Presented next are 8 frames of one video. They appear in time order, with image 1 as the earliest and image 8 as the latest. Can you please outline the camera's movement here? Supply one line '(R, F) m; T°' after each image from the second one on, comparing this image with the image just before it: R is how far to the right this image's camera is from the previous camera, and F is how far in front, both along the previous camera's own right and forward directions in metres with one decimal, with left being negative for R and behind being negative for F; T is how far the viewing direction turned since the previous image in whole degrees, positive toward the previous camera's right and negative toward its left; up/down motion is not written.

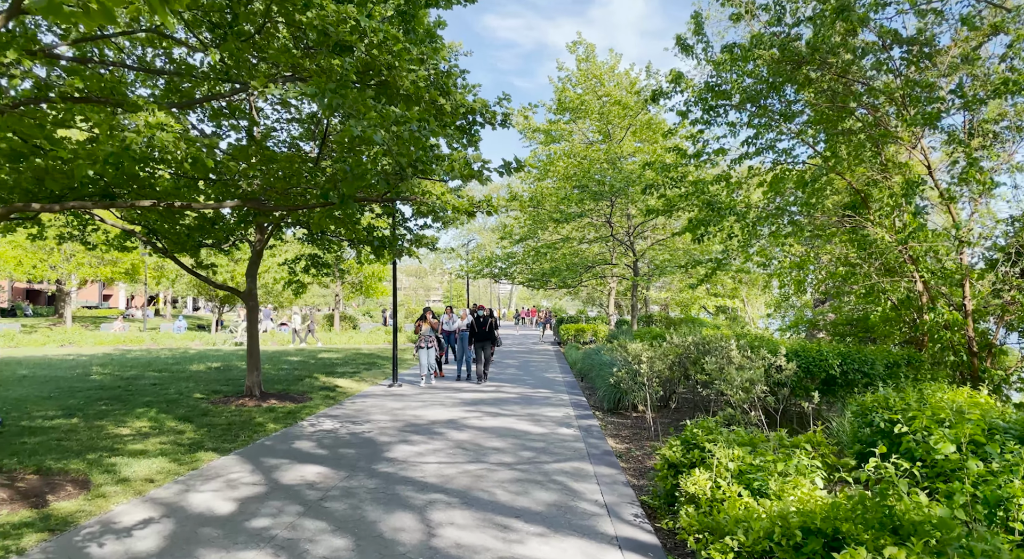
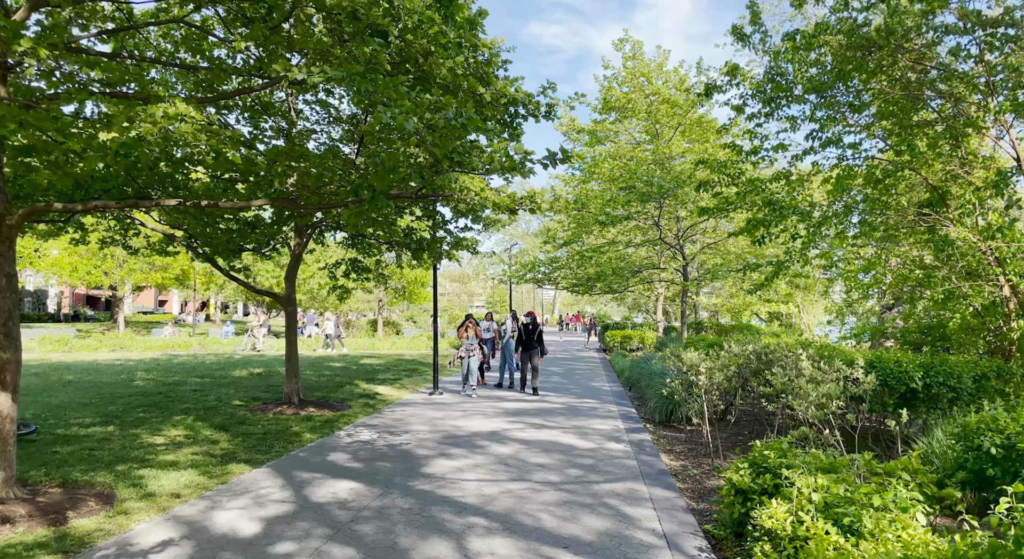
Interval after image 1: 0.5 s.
(0.0, +0.5) m; -4°
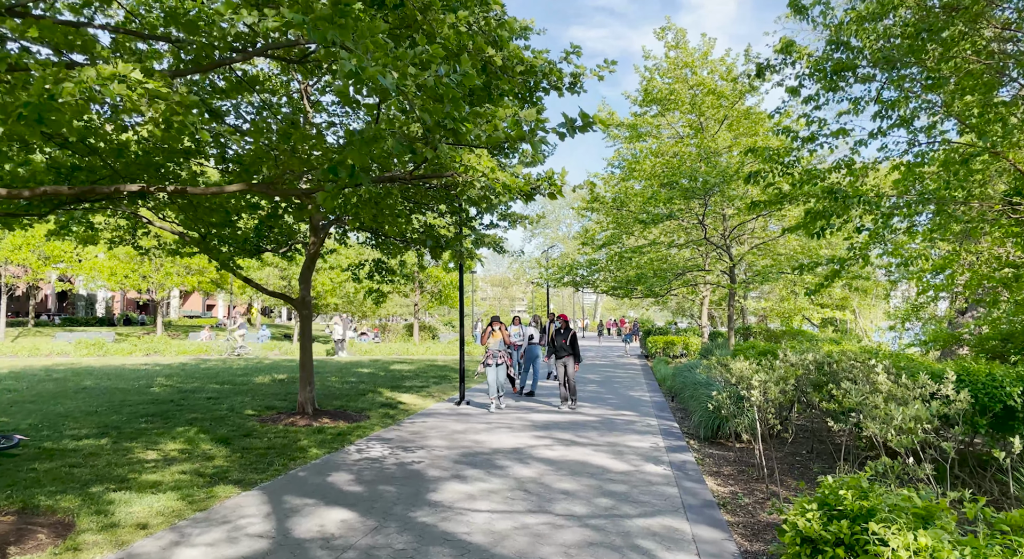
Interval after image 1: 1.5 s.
(+0.2, +0.9) m; -4°
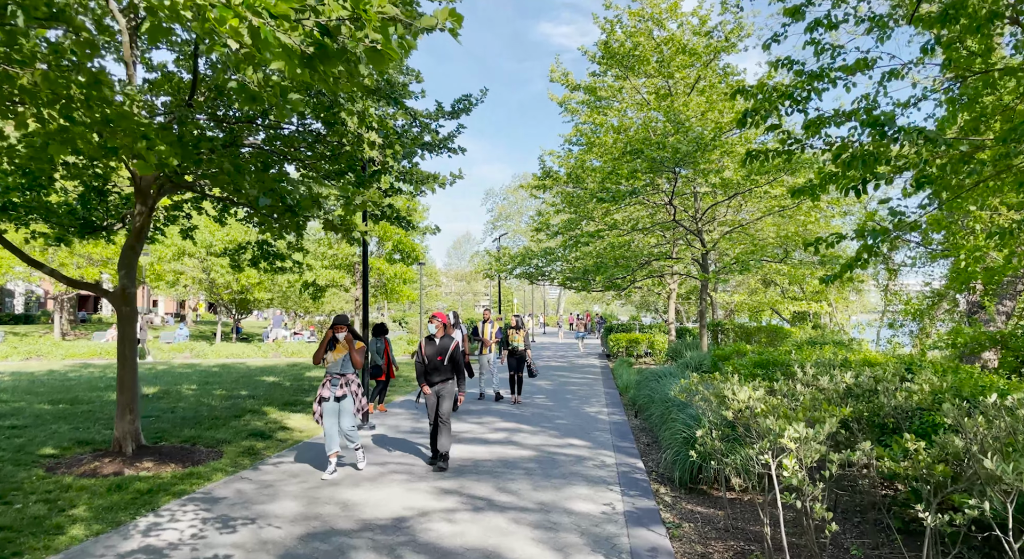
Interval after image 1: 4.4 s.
(+0.7, +2.8) m; +3°
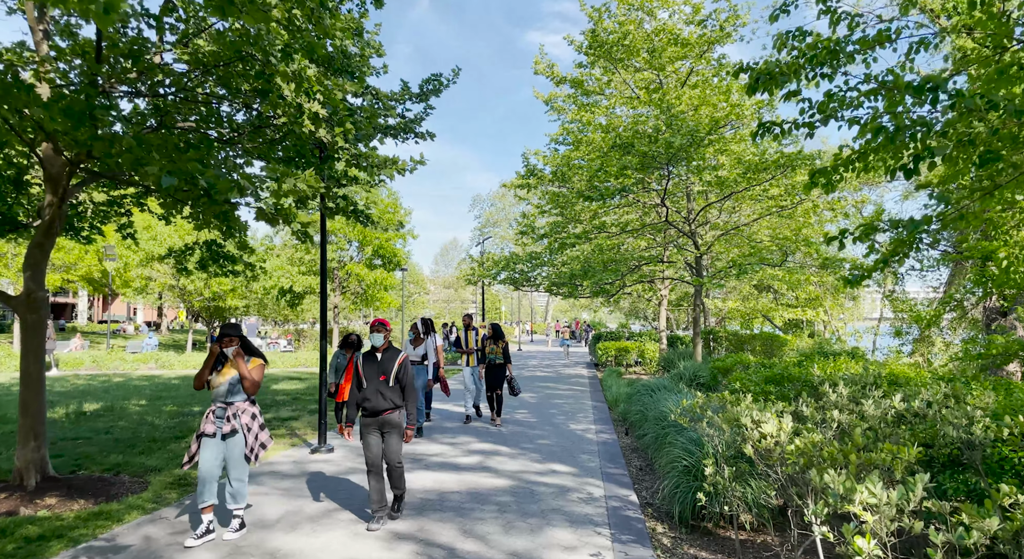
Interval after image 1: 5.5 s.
(+0.2, +1.0) m; +1°
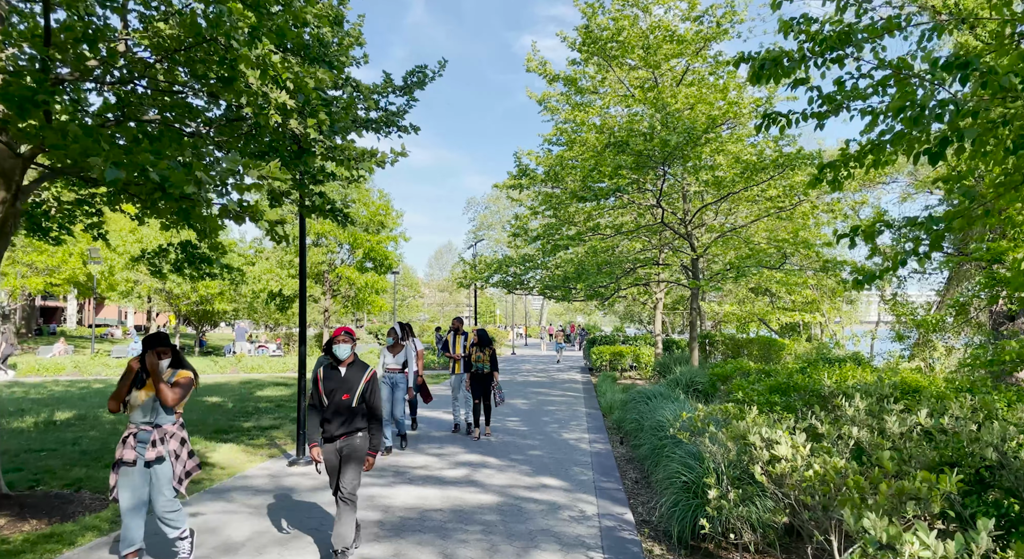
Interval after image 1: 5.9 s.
(+0.1, +0.4) m; 0°
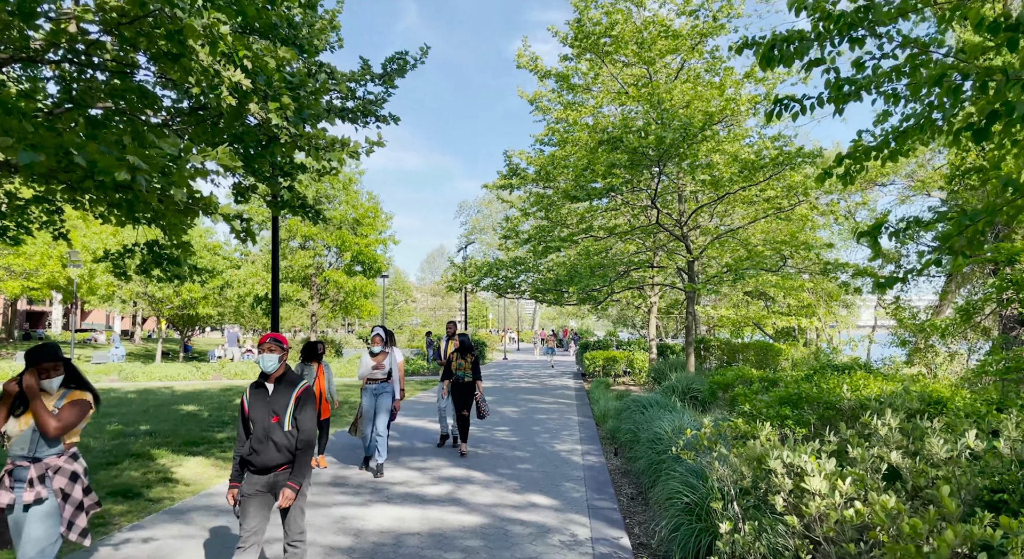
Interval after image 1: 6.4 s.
(+0.1, +0.5) m; +1°
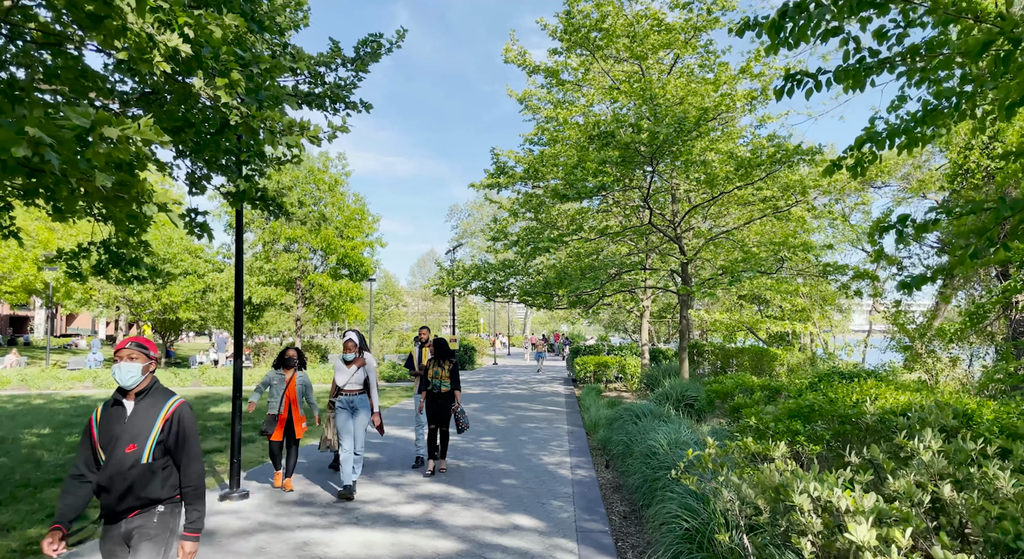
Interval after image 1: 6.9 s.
(+0.1, +0.5) m; +1°
